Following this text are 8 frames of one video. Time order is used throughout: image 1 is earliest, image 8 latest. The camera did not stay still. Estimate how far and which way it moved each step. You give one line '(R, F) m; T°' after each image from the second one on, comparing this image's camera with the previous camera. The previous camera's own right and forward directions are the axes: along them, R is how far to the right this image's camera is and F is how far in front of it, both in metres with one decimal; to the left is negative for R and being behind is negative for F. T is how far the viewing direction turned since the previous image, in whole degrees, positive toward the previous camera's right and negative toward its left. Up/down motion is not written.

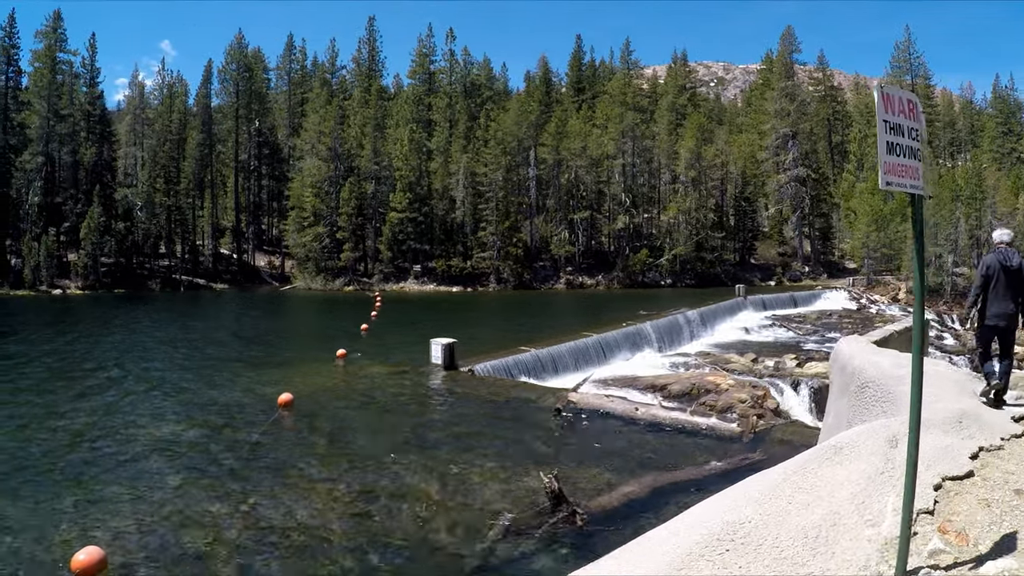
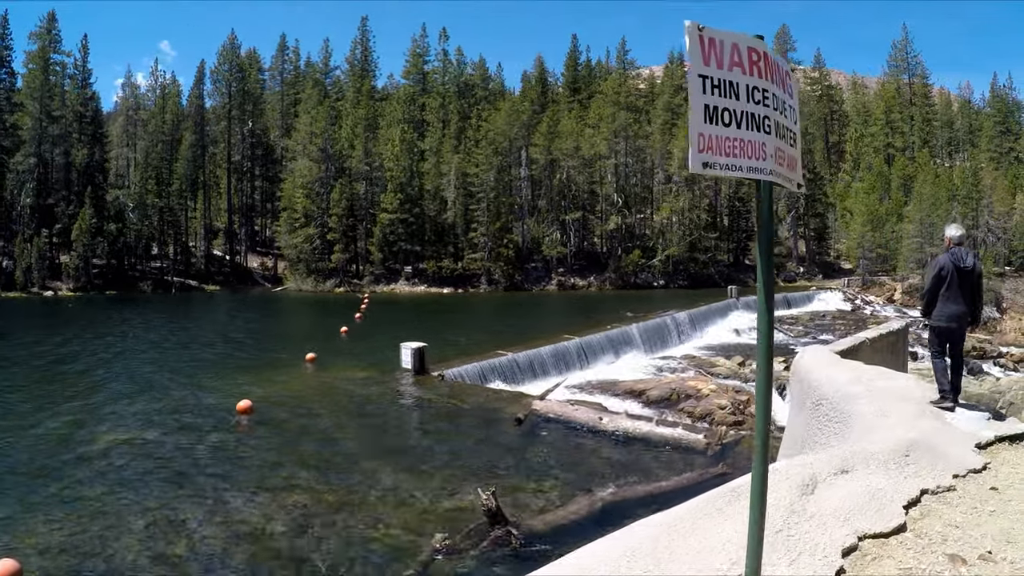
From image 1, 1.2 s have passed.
(+0.5, +0.4) m; 0°
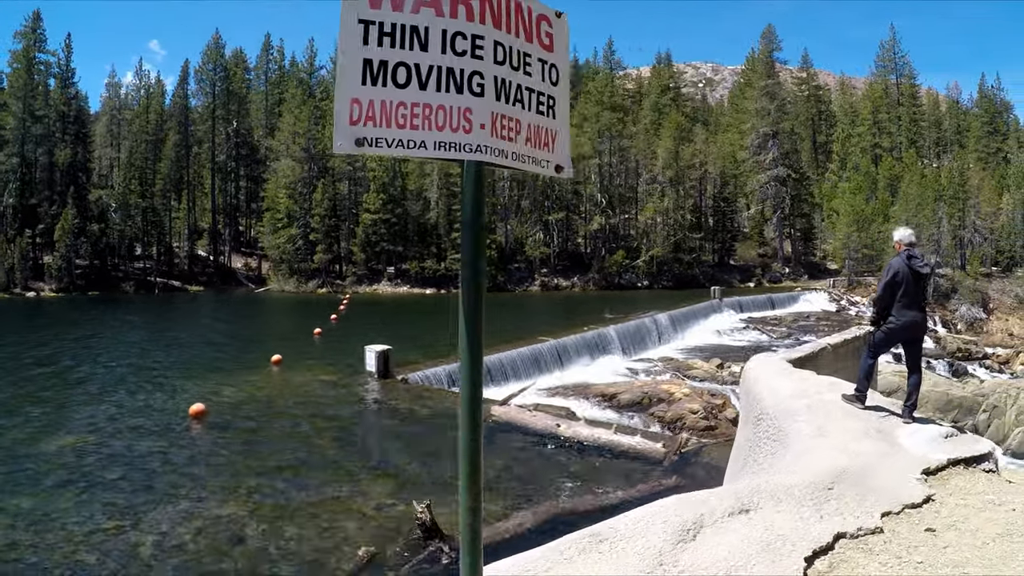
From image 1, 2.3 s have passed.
(+0.5, +0.4) m; +1°
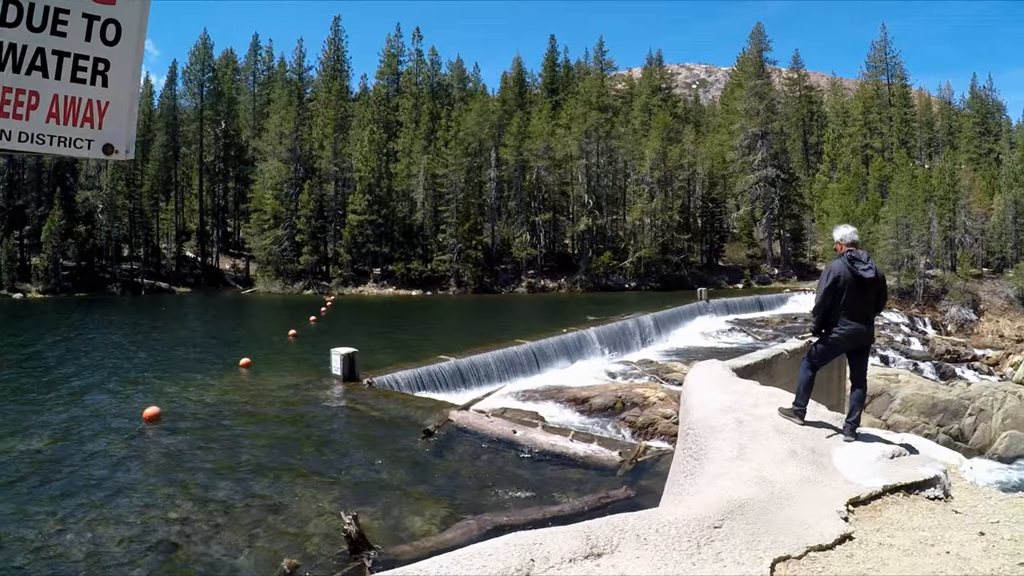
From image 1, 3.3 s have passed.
(+0.5, +0.4) m; 0°
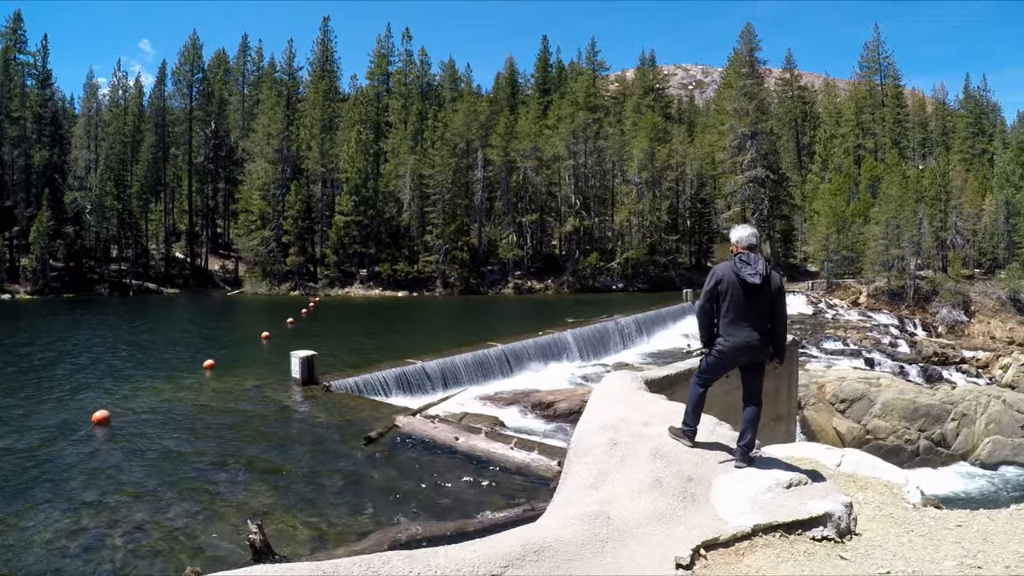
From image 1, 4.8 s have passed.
(+0.6, +0.3) m; 0°
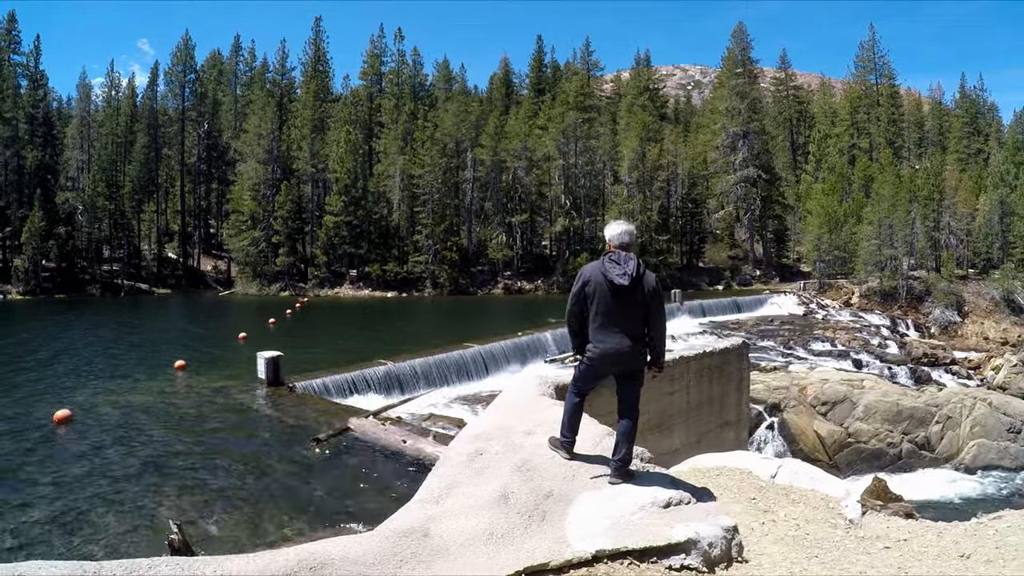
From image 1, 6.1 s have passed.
(+0.5, +0.2) m; 0°
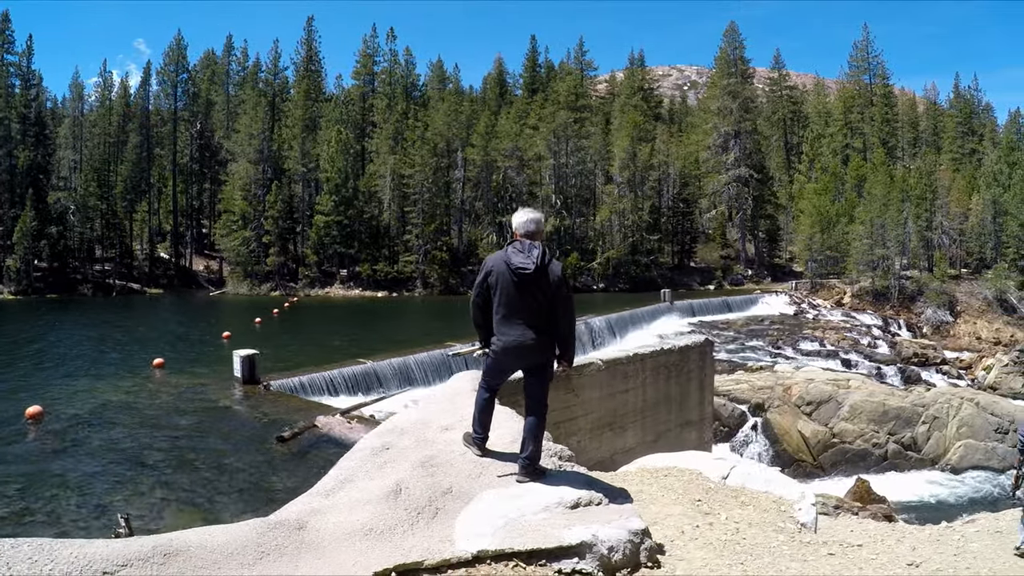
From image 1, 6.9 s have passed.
(+0.3, +0.2) m; 0°
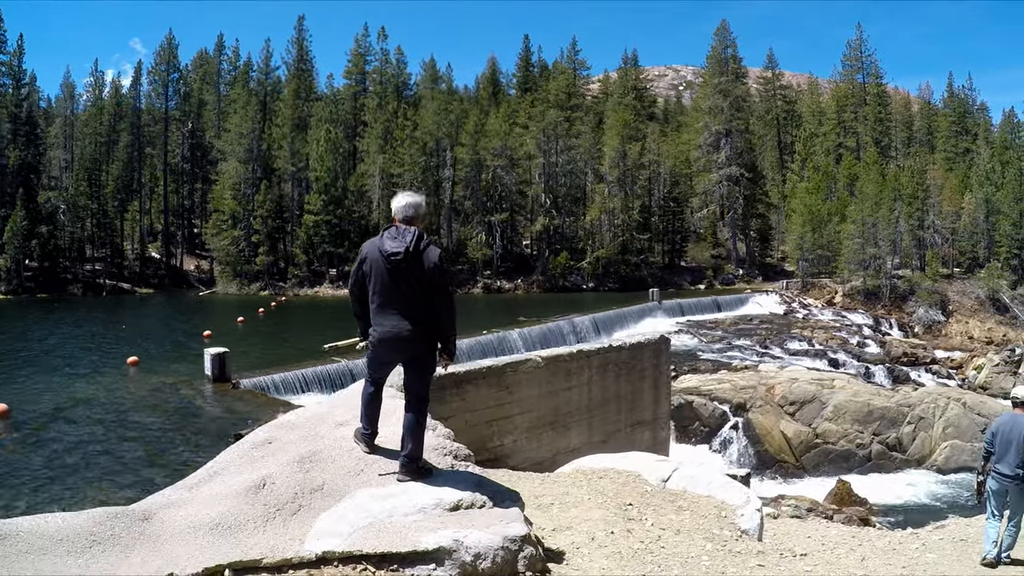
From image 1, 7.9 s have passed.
(+0.4, +0.2) m; 0°
